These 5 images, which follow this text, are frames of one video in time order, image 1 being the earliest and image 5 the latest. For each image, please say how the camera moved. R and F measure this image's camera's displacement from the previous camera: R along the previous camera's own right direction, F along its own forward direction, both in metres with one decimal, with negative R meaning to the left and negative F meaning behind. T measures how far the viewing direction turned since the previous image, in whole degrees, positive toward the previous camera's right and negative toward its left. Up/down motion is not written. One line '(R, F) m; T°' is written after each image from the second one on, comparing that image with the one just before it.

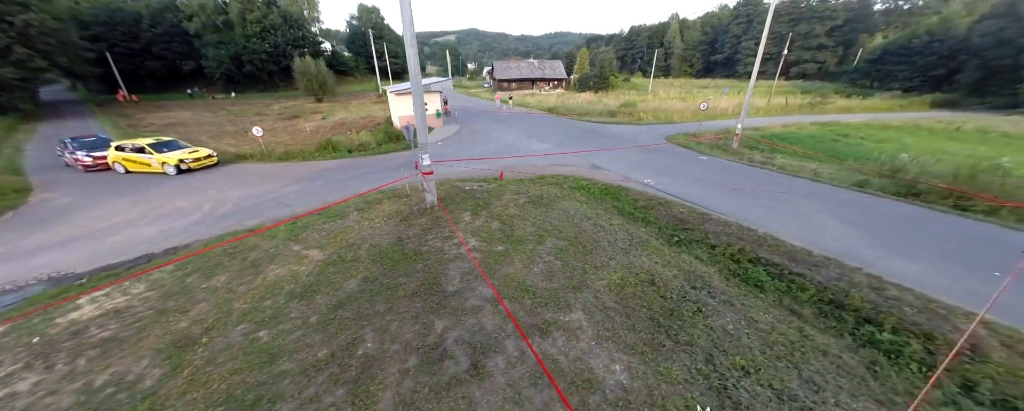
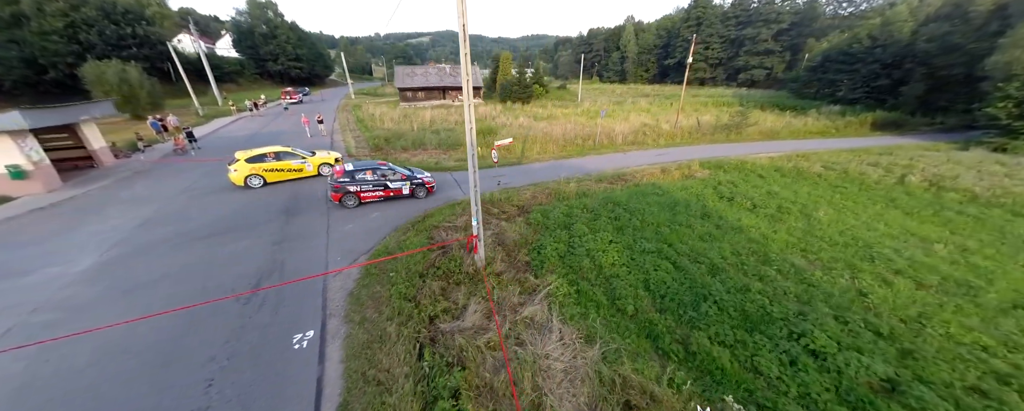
(+10.9, +6.8) m; +3°
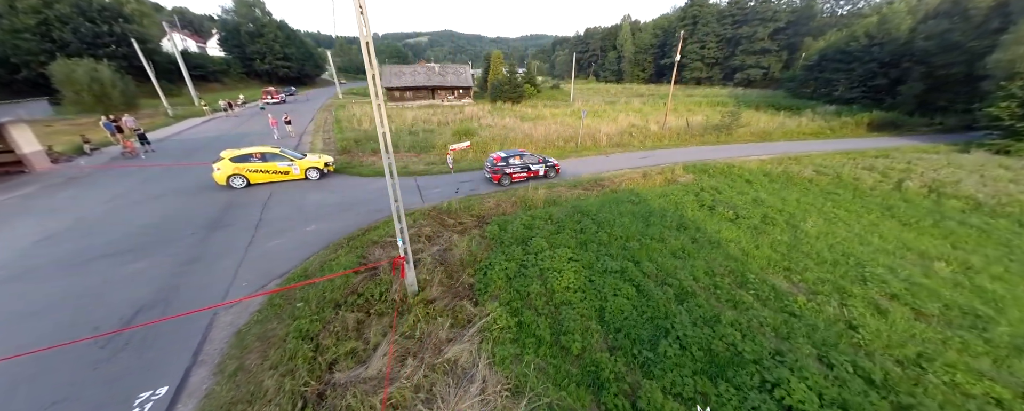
(+1.3, +0.9) m; 0°
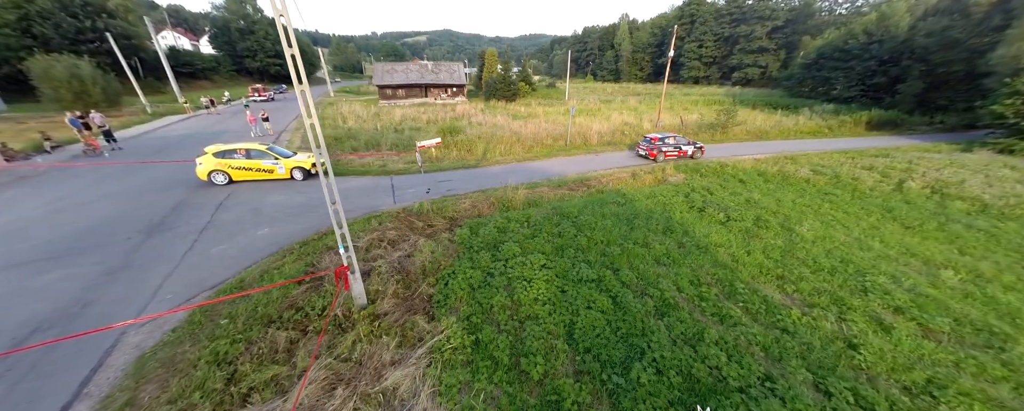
(+0.7, +0.6) m; 0°
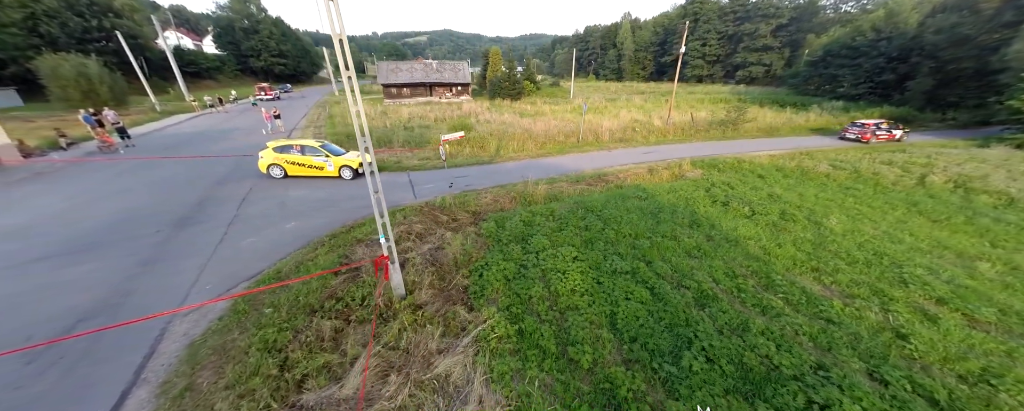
(-0.7, 0.0) m; 0°
